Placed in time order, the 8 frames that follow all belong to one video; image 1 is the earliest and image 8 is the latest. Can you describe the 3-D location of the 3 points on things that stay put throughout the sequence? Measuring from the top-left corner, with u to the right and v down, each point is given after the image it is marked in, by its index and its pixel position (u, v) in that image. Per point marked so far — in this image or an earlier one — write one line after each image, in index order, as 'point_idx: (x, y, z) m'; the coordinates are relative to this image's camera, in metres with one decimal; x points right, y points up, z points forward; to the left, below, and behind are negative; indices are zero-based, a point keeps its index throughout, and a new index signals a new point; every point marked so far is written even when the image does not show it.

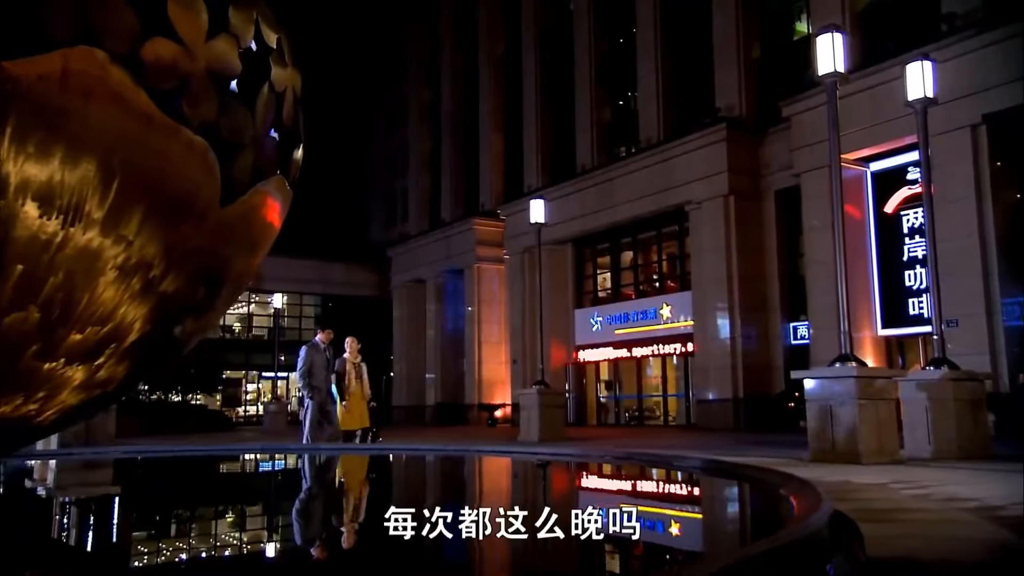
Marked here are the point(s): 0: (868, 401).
0: (+6.0, -1.9, +14.3) m
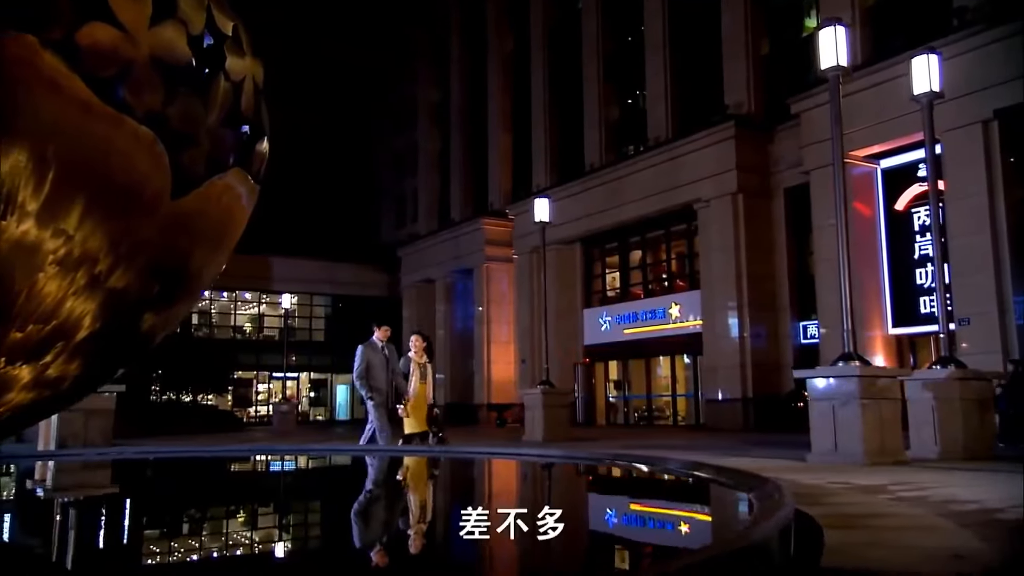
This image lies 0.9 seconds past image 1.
0: (+6.0, -1.9, +14.2) m
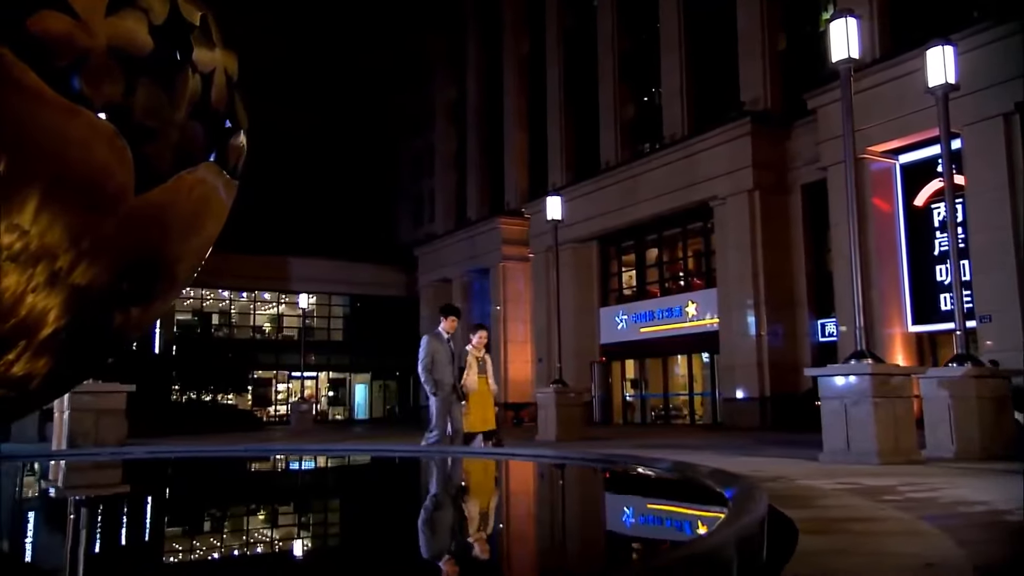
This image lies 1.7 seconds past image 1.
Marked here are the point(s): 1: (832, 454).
0: (+6.1, -1.8, +14.0) m
1: (+5.4, -2.8, +14.4) m
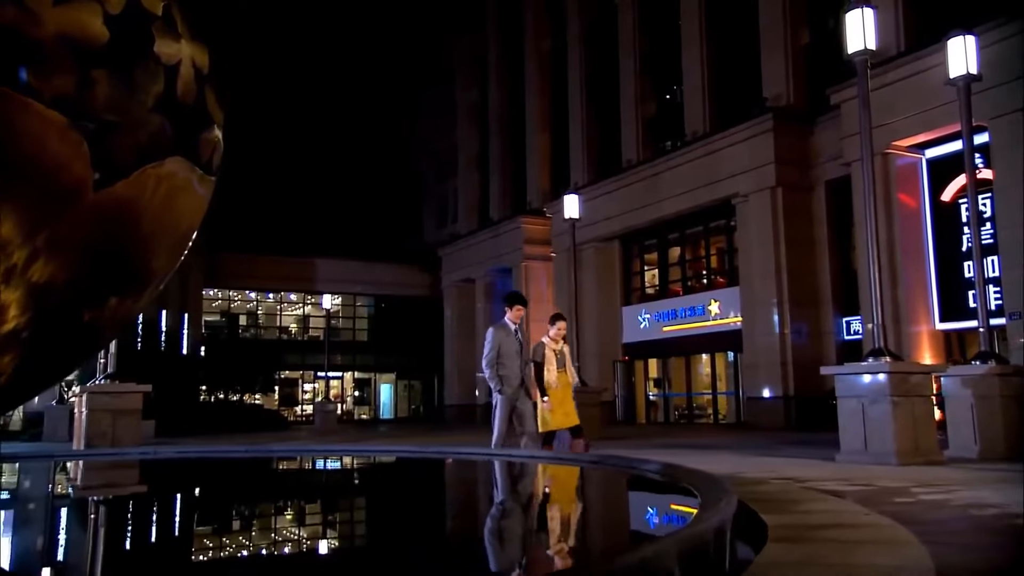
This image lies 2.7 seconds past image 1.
0: (+6.3, -1.8, +13.7) m
1: (+5.6, -2.8, +14.2) m
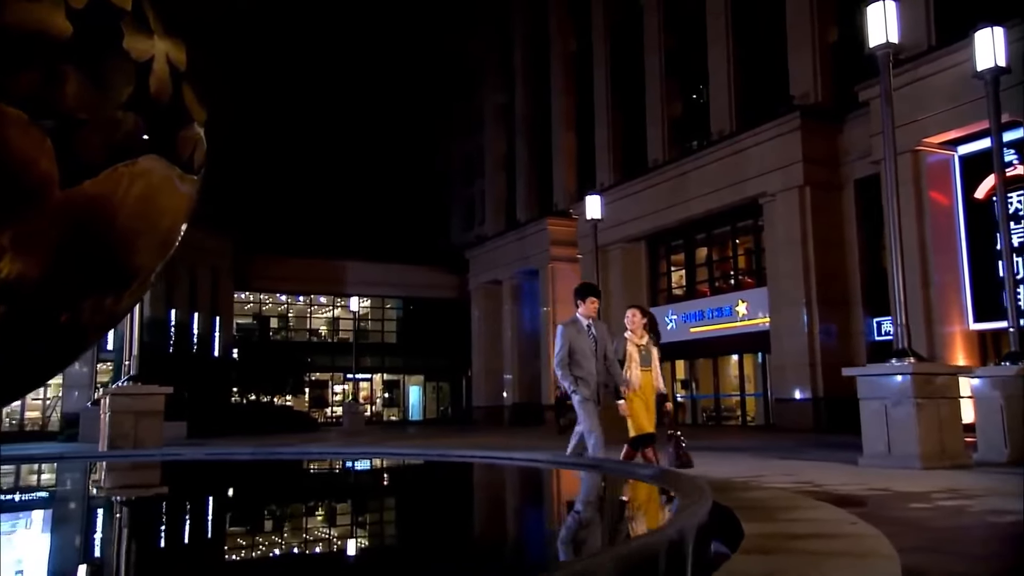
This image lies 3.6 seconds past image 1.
0: (+6.6, -1.8, +13.4) m
1: (+5.9, -2.8, +13.9) m
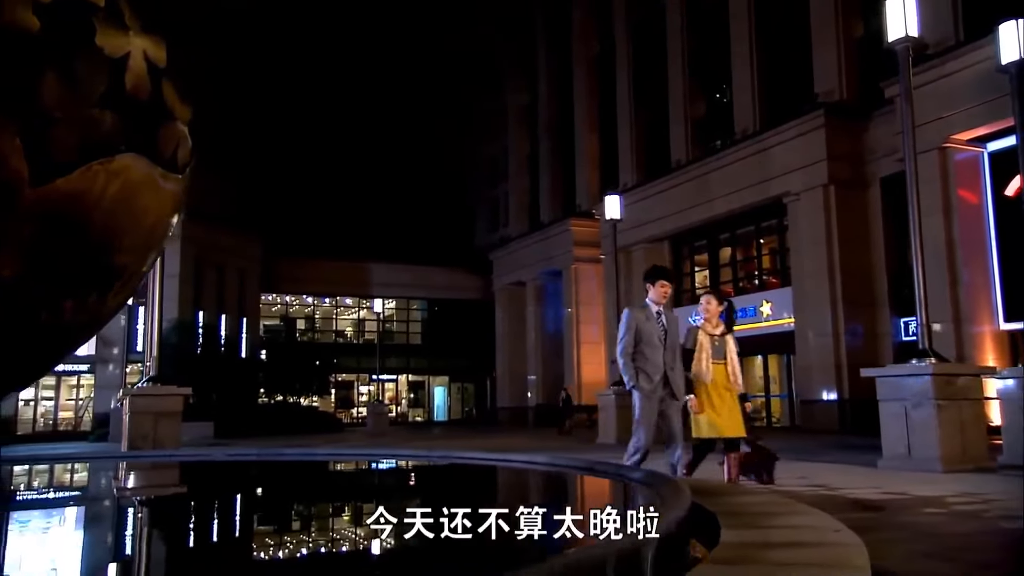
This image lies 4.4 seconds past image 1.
0: (+6.8, -1.8, +13.2) m
1: (+6.1, -2.8, +13.7) m
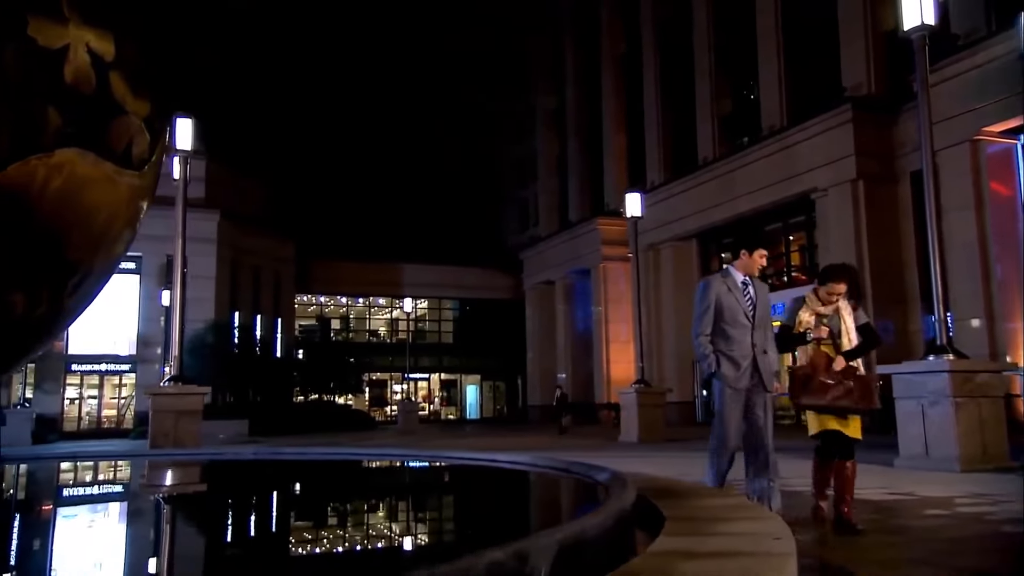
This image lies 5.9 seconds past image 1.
0: (+6.9, -1.7, +13.0) m
1: (+6.4, -2.7, +13.6) m
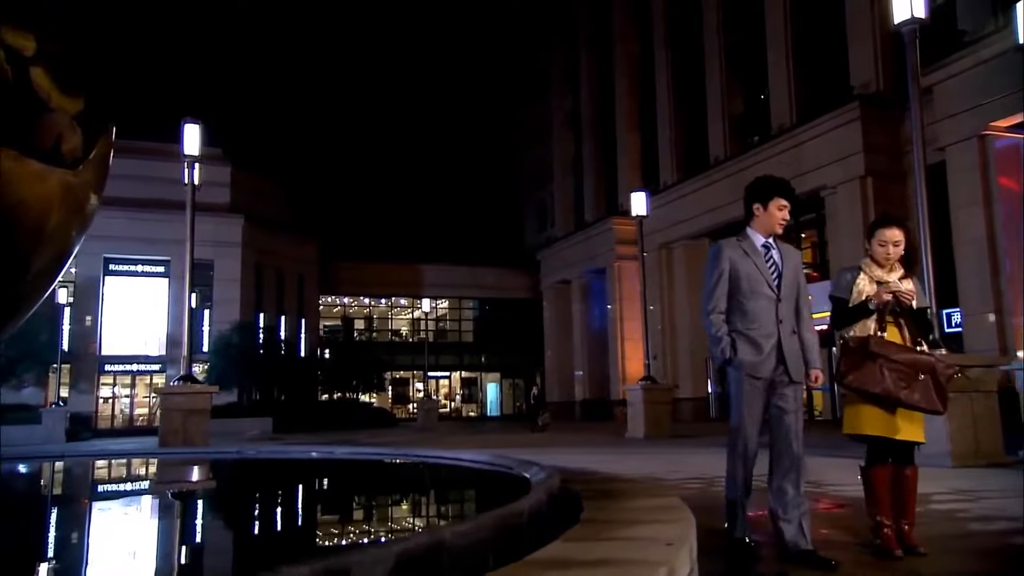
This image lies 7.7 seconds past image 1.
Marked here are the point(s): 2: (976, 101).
0: (+6.9, -1.7, +13.2) m
1: (+6.3, -2.7, +13.8) m
2: (+10.8, +4.4, +19.9) m
